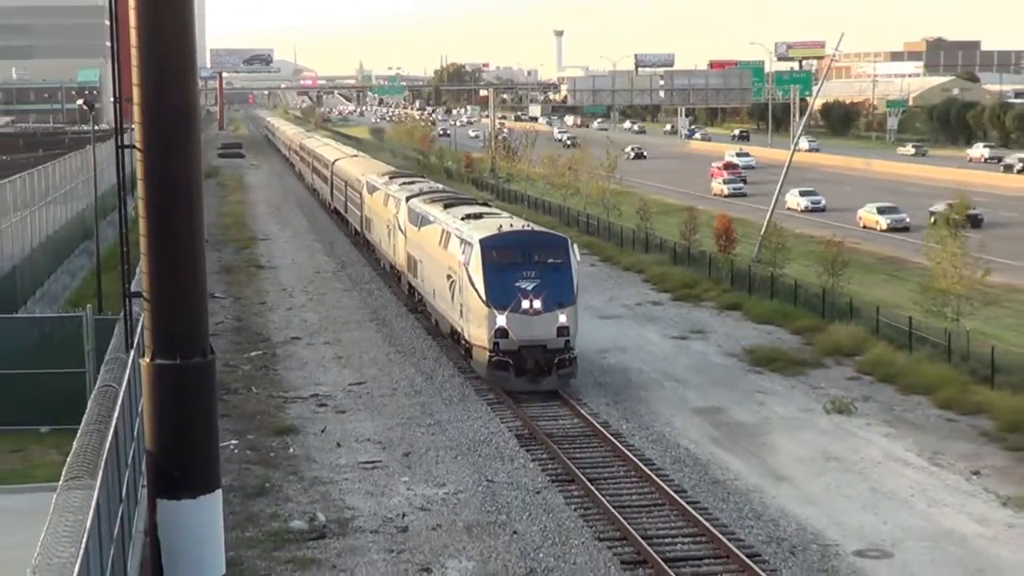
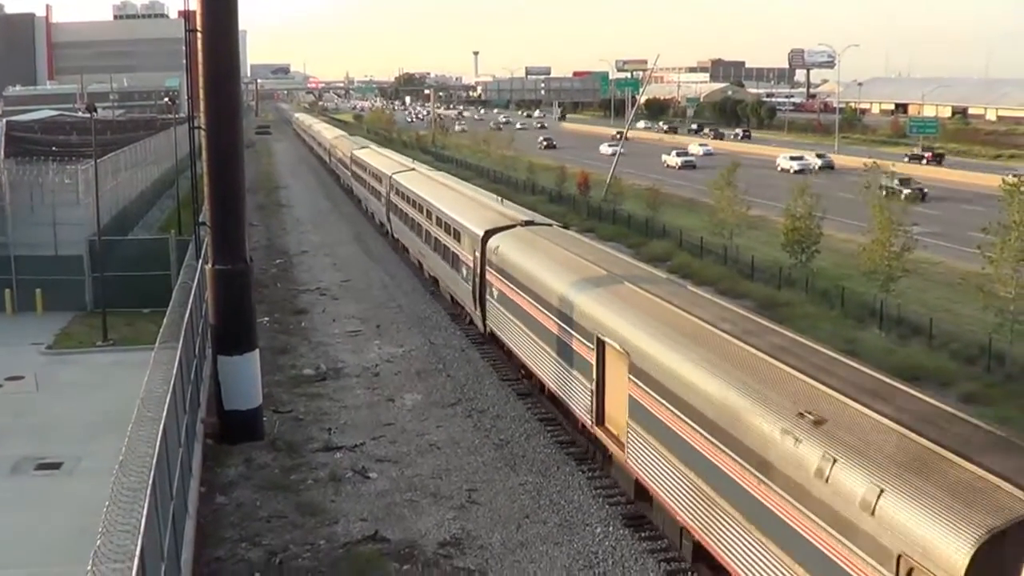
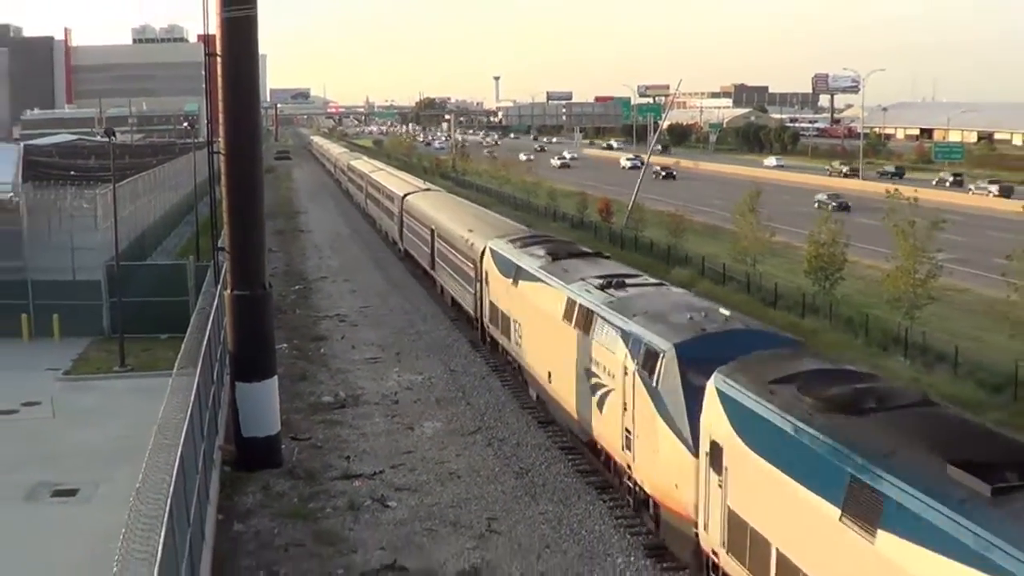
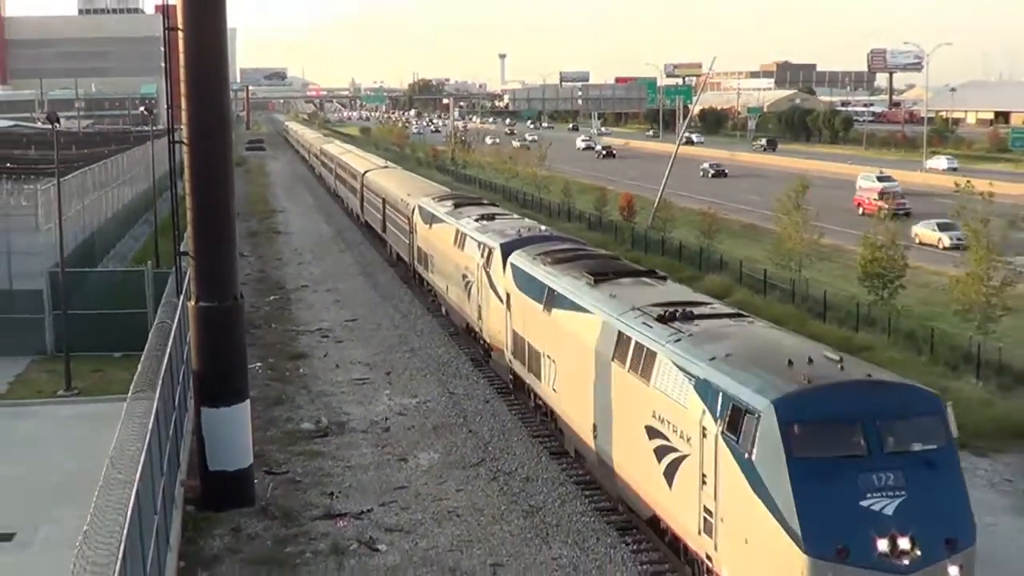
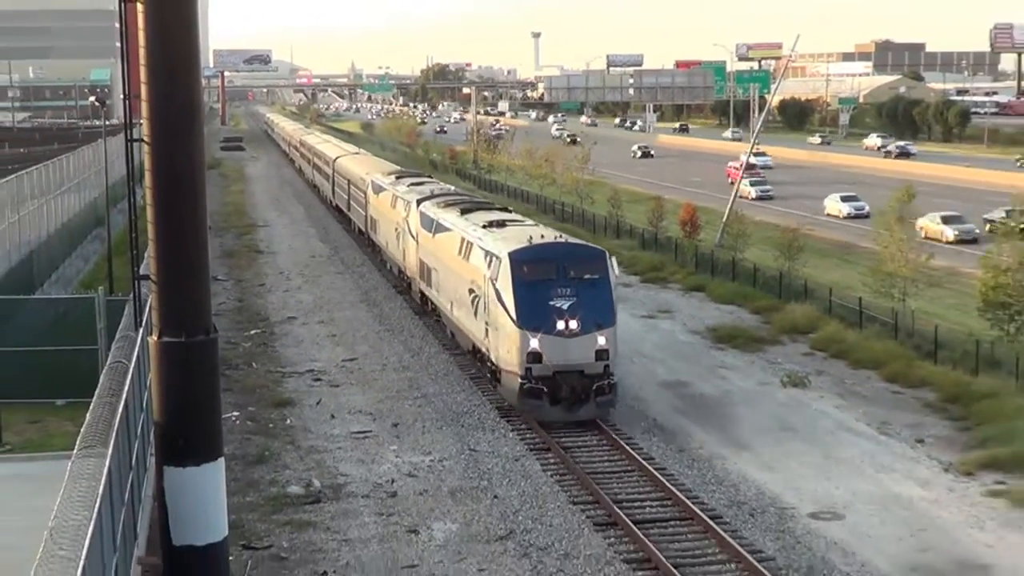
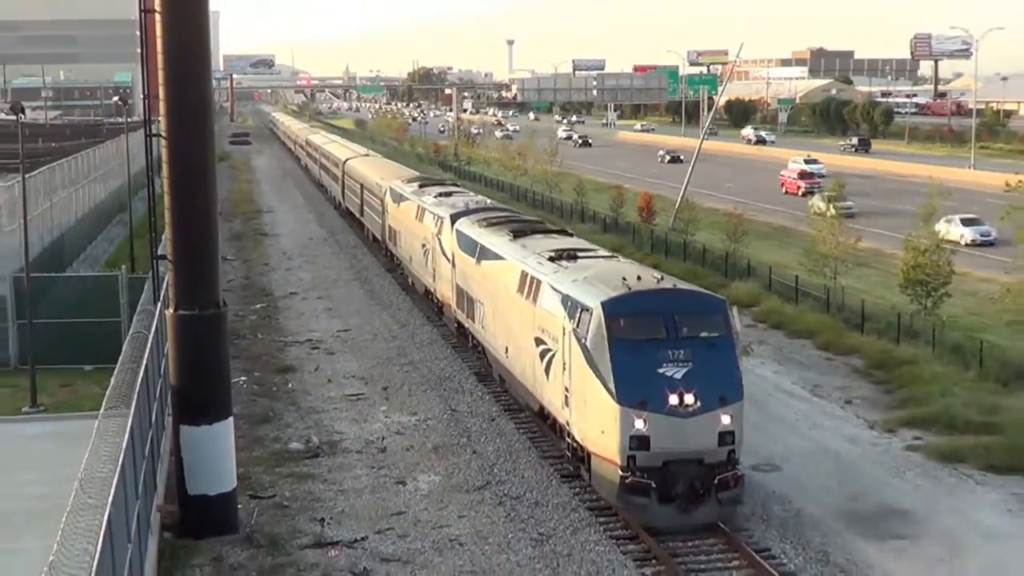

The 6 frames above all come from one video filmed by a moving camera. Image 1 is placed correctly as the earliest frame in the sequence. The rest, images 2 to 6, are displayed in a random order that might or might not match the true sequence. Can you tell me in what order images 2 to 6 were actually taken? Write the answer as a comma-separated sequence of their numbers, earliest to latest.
5, 6, 4, 3, 2
